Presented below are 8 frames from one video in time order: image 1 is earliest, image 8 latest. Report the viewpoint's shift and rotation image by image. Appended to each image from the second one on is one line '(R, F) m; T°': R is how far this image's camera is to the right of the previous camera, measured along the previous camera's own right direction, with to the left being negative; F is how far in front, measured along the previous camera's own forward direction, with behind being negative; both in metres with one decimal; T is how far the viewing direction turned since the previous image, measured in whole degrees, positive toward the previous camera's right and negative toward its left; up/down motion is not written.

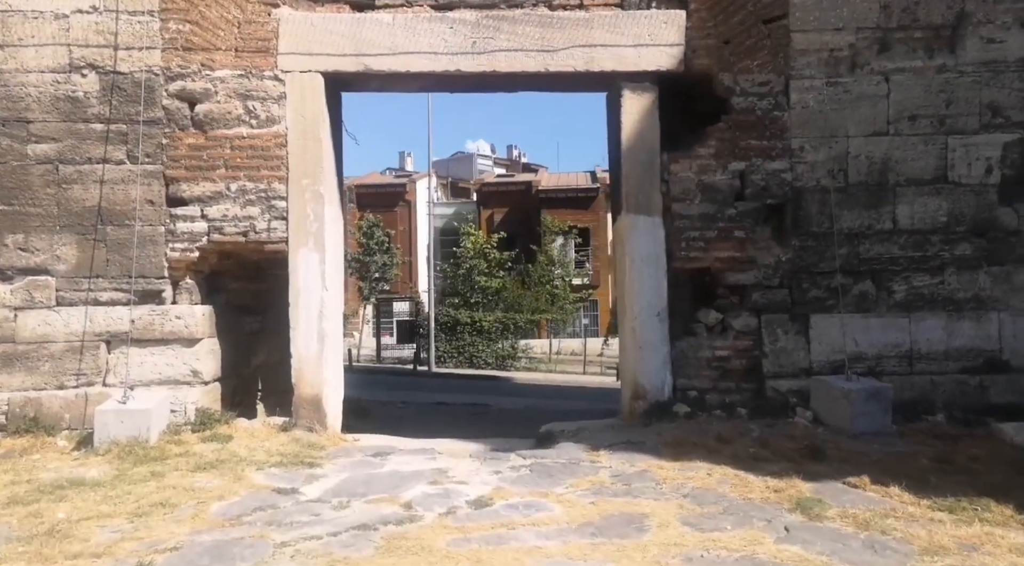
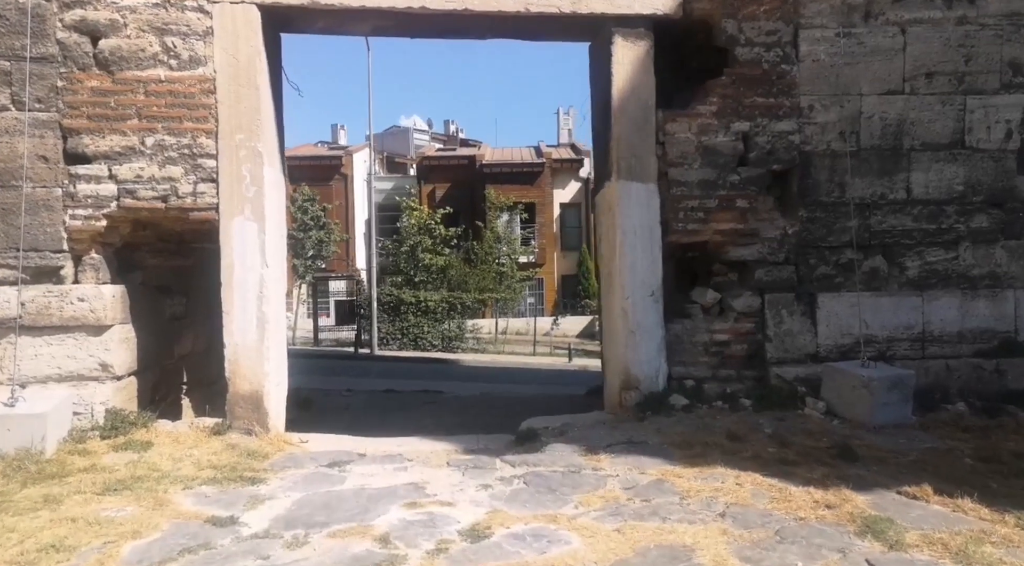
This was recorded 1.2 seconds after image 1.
(-0.3, +1.0) m; +5°
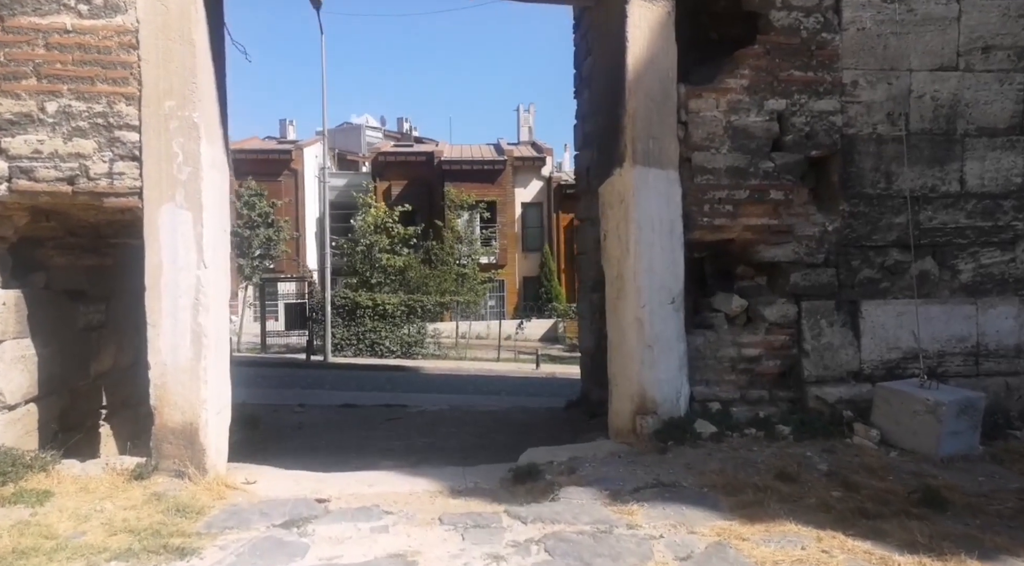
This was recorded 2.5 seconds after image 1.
(-0.3, +1.0) m; +3°
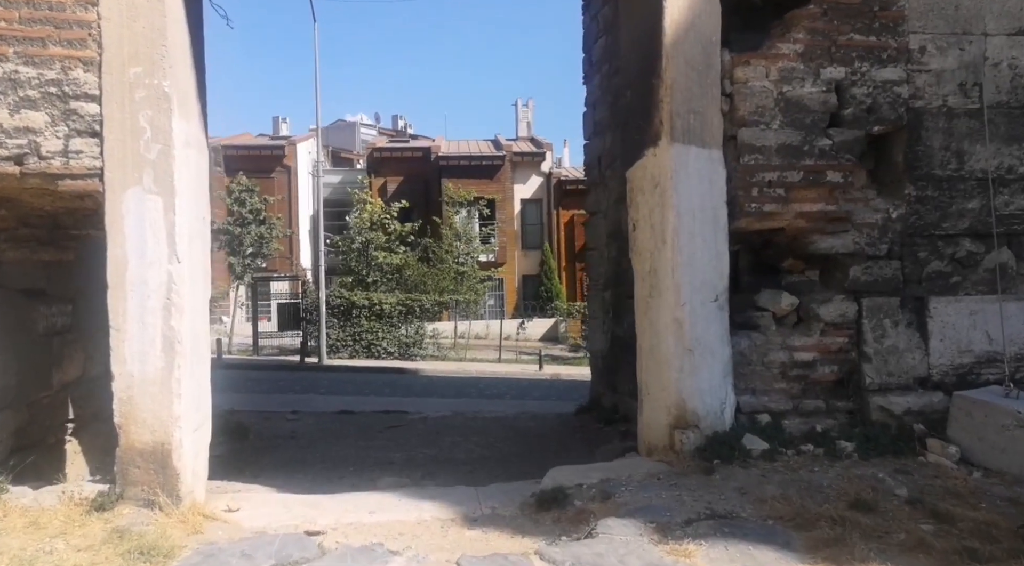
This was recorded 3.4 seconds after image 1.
(-0.1, +0.7) m; 0°
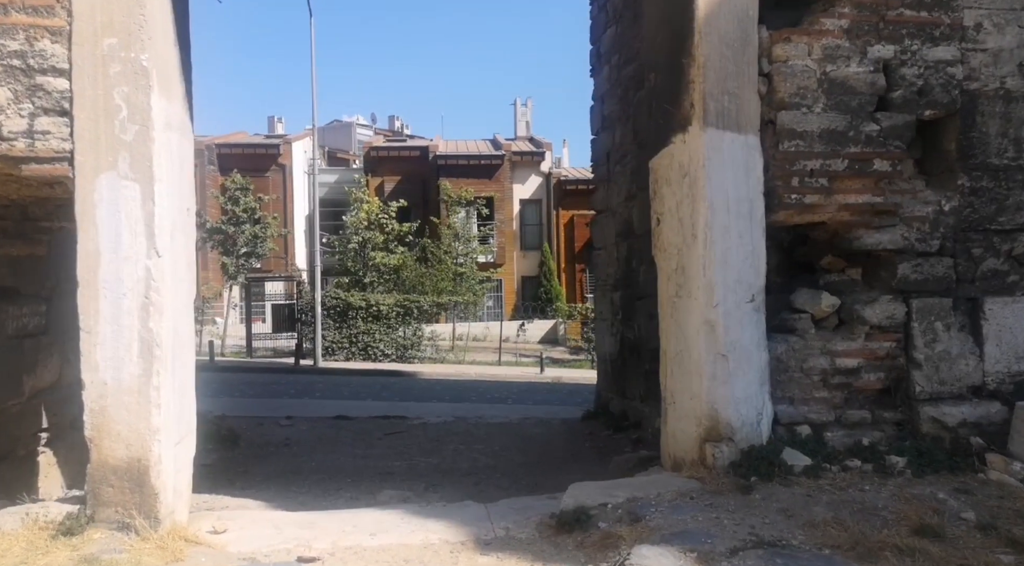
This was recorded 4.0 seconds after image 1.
(-0.1, +0.4) m; 0°
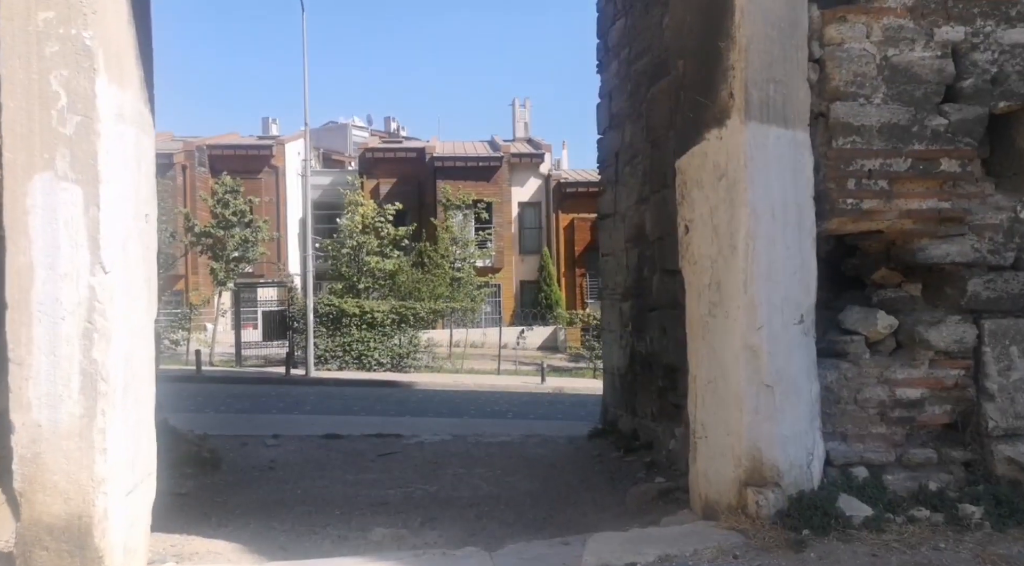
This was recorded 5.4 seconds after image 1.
(-0.1, +0.6) m; 0°
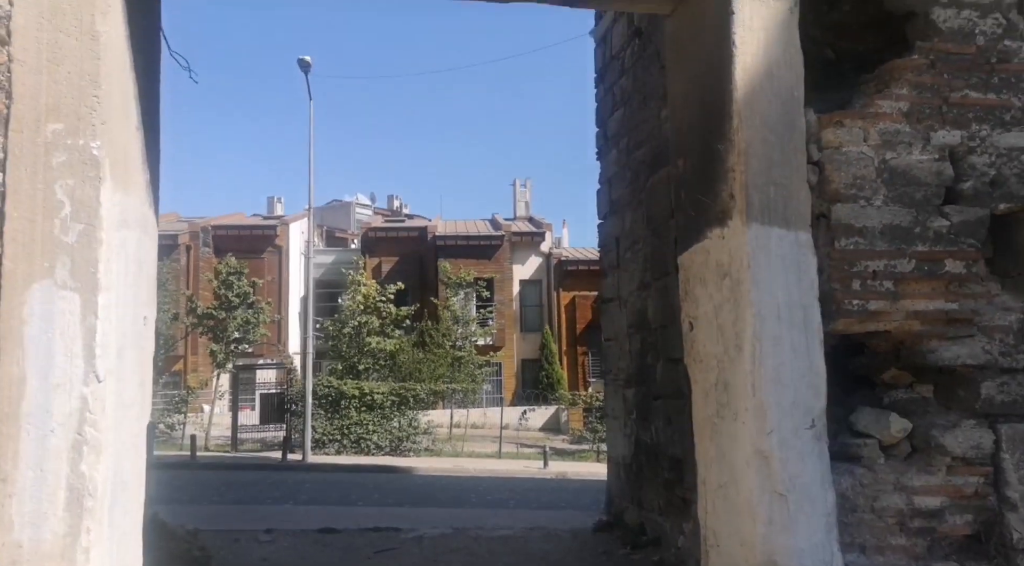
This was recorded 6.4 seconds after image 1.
(0.0, +0.1) m; 0°
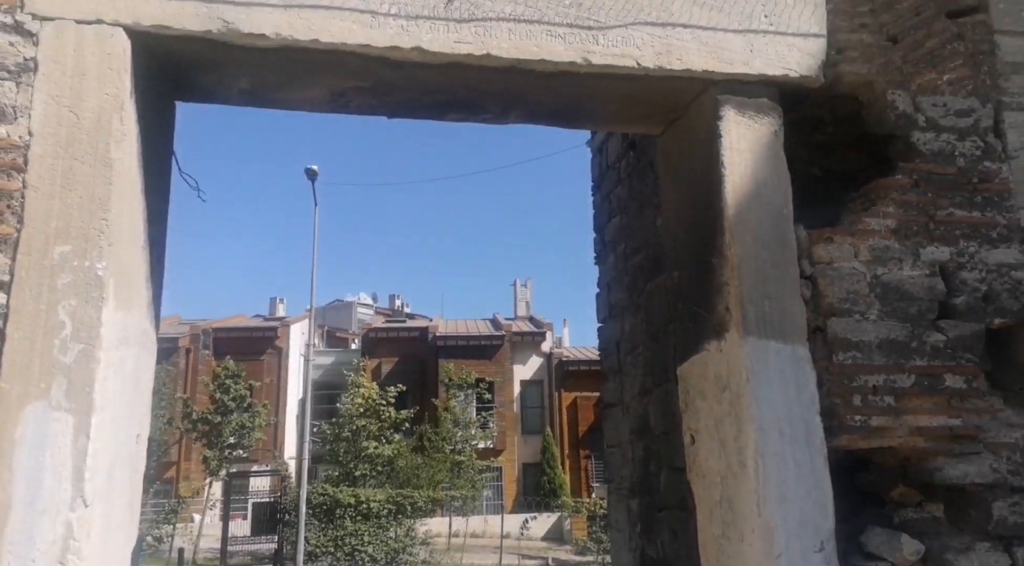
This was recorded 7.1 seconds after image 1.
(0.0, 0.0) m; 0°
